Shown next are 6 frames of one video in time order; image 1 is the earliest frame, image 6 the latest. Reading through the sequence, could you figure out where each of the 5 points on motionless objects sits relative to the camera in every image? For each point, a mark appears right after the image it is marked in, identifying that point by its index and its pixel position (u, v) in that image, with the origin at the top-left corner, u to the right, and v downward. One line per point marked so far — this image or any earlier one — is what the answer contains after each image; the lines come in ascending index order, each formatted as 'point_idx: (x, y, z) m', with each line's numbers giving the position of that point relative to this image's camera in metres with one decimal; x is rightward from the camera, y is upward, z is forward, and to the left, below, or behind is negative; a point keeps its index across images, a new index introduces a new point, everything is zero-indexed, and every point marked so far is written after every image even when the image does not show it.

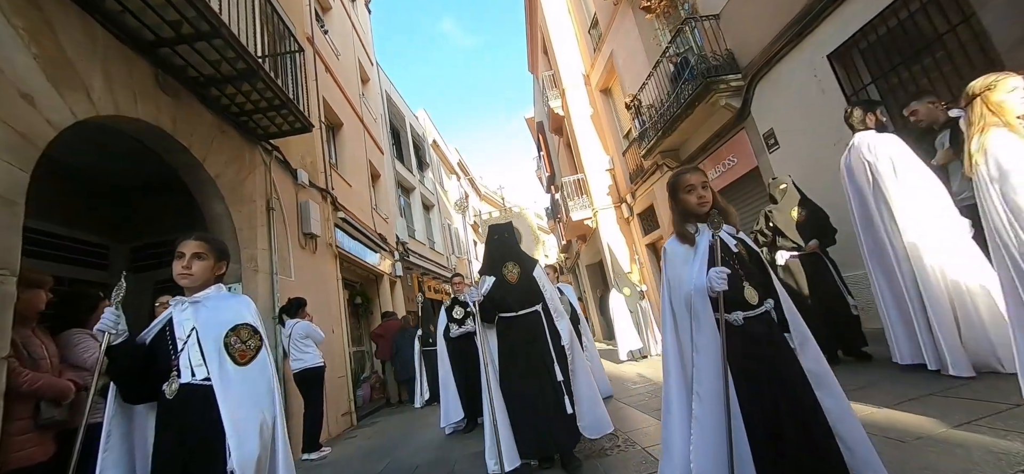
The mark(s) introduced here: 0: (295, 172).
0: (-3.2, +1.0, +6.0) m
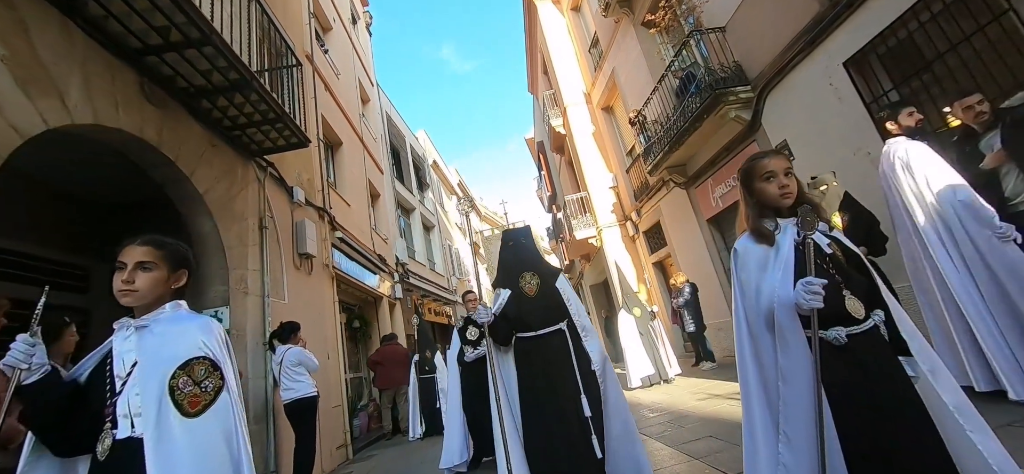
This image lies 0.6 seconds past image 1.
0: (-3.1, +0.7, +5.7) m
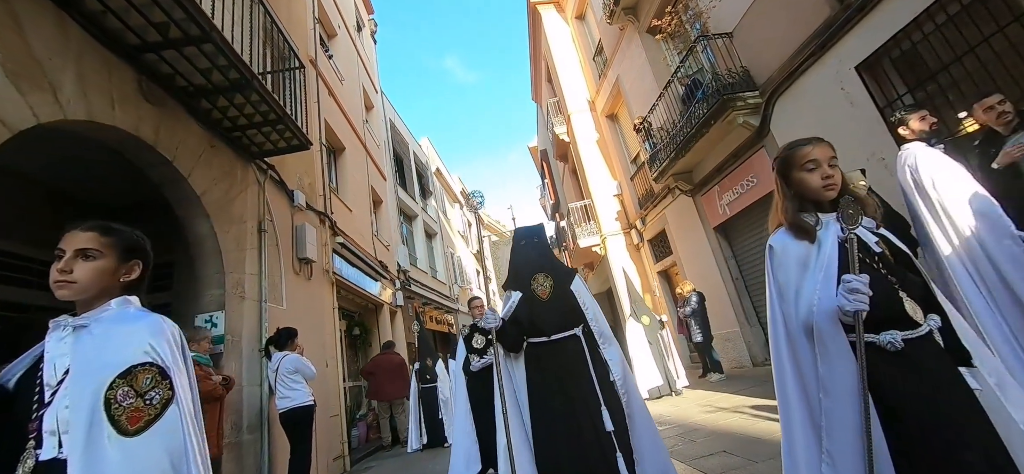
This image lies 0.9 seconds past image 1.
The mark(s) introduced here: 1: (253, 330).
0: (-3.1, +0.6, +5.6) m
1: (-2.7, -1.0, +4.3) m
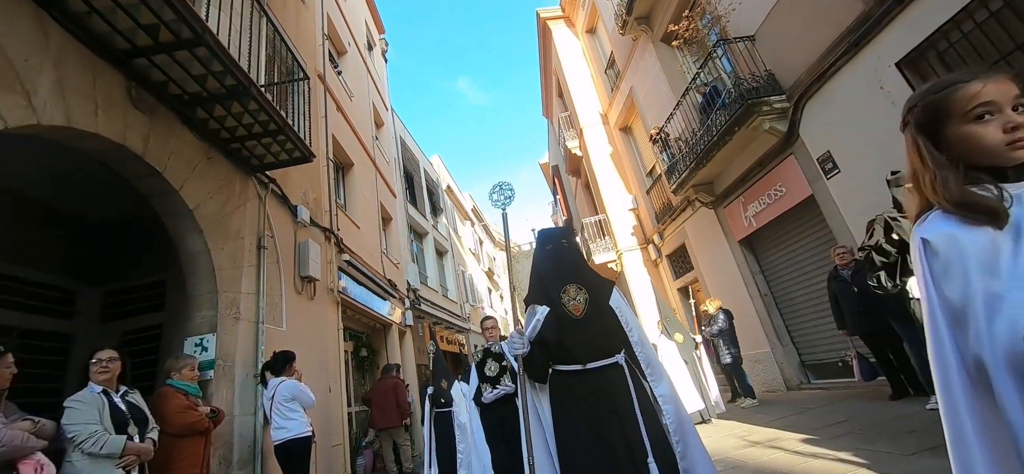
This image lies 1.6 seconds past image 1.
0: (-2.9, +0.4, +5.4) m
1: (-2.6, -1.1, +4.0) m
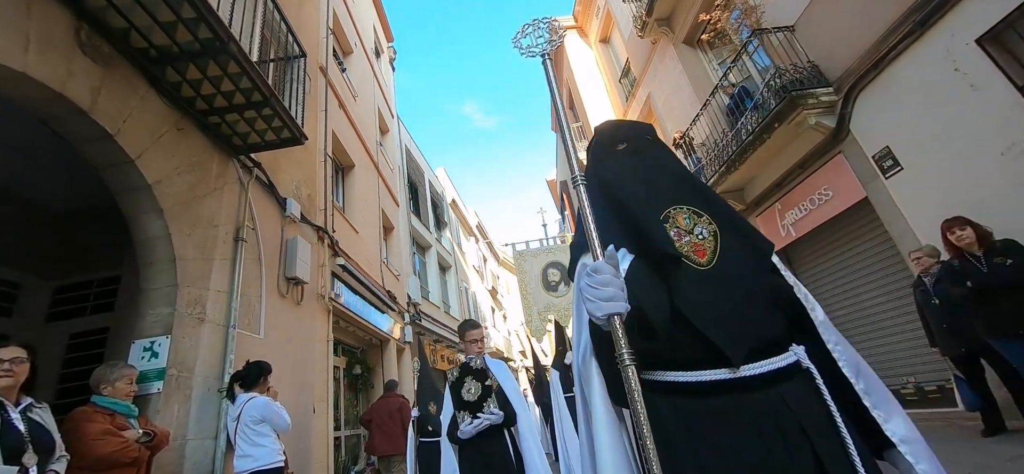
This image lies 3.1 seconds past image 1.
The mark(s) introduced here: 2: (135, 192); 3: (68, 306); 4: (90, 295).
0: (-2.7, +0.4, +4.8) m
1: (-2.4, -1.0, +3.3) m
2: (-2.8, +0.3, +3.1) m
3: (-4.0, -0.6, +3.6) m
4: (-3.8, -0.5, +3.7) m
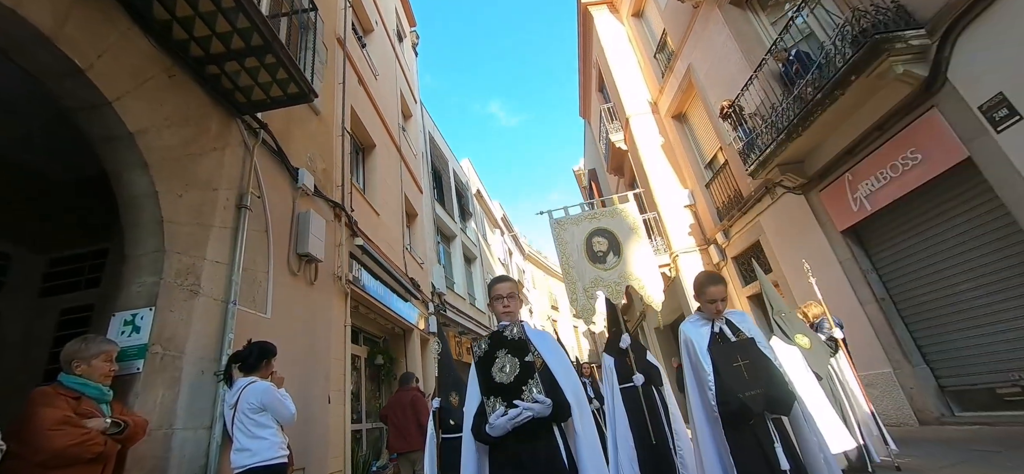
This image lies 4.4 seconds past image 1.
0: (-2.4, +0.7, +4.4) m
1: (-2.2, -0.7, +2.9) m
2: (-2.6, +0.6, +2.7) m
3: (-3.7, -0.3, +3.3) m
4: (-3.5, -0.3, +3.3) m
